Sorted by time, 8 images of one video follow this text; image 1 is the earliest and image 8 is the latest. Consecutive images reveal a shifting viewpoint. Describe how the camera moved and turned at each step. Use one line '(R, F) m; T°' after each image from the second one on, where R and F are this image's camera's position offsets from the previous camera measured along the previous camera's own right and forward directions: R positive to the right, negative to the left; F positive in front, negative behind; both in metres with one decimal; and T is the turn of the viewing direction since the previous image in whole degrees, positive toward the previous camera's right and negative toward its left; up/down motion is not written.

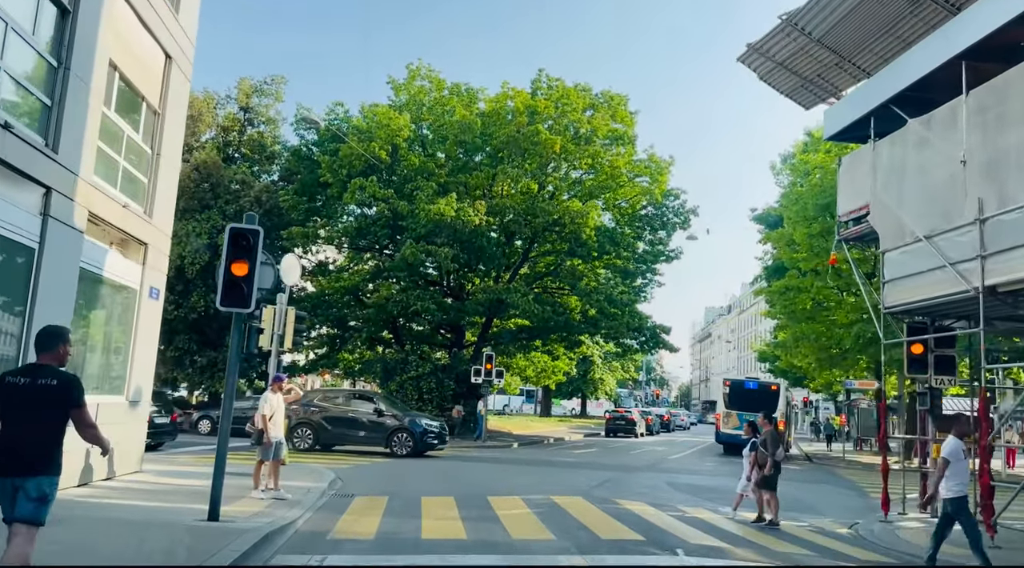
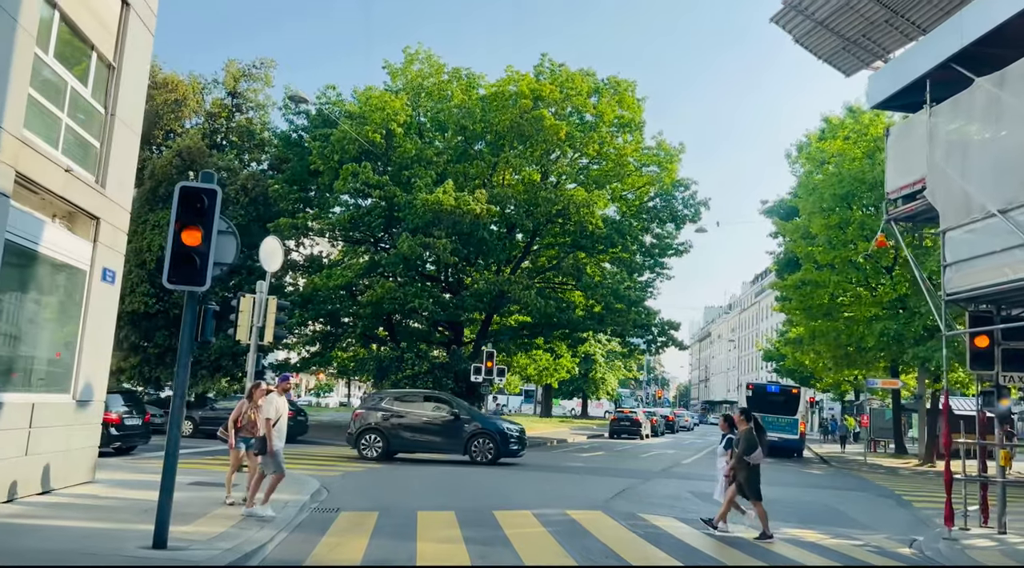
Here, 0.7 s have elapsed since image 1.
(-0.2, +1.7) m; 0°
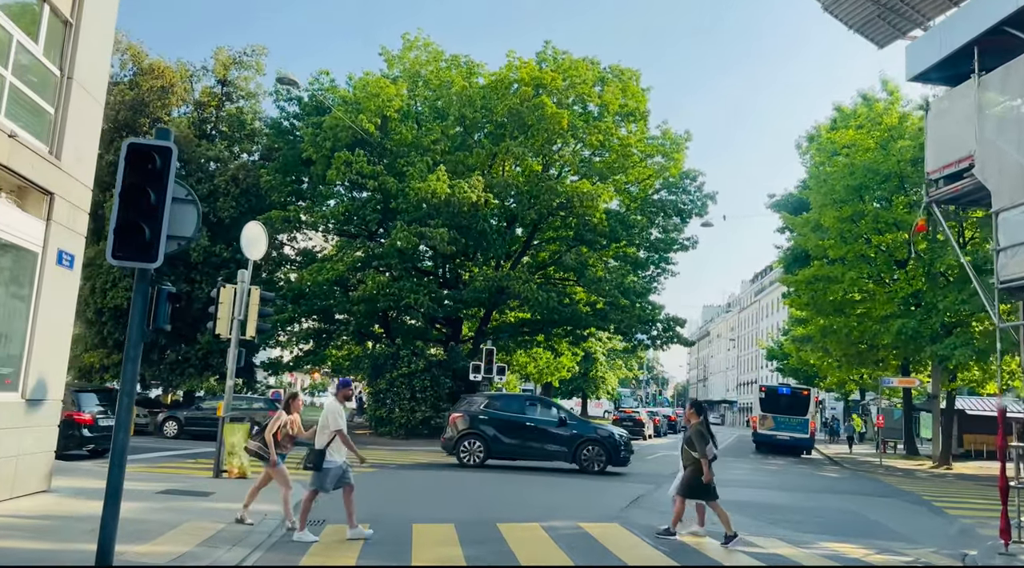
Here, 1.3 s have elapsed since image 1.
(-0.1, +1.2) m; 0°
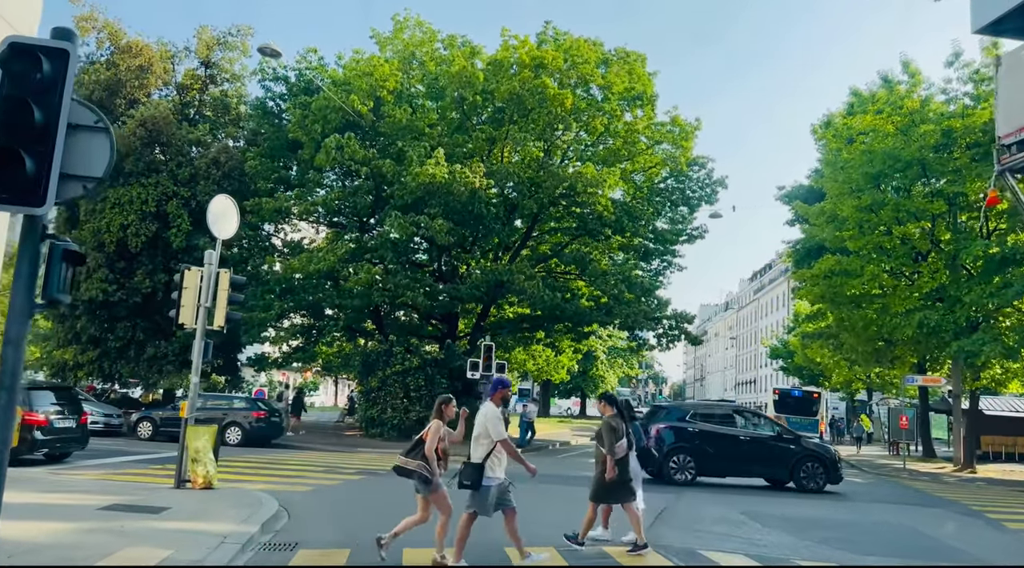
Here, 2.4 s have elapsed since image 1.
(-0.2, +1.7) m; 0°
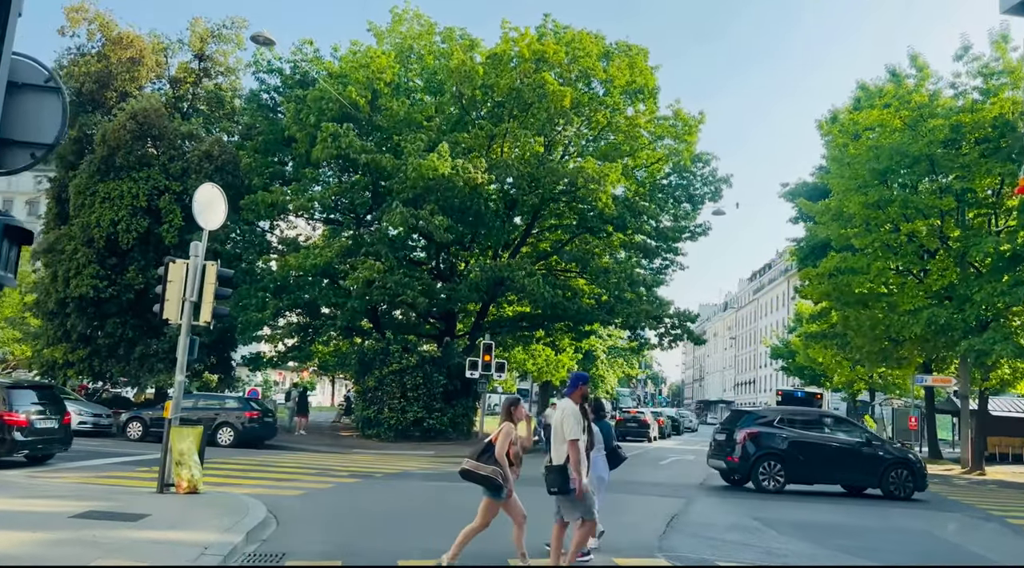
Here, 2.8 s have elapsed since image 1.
(-0.1, +0.6) m; 0°
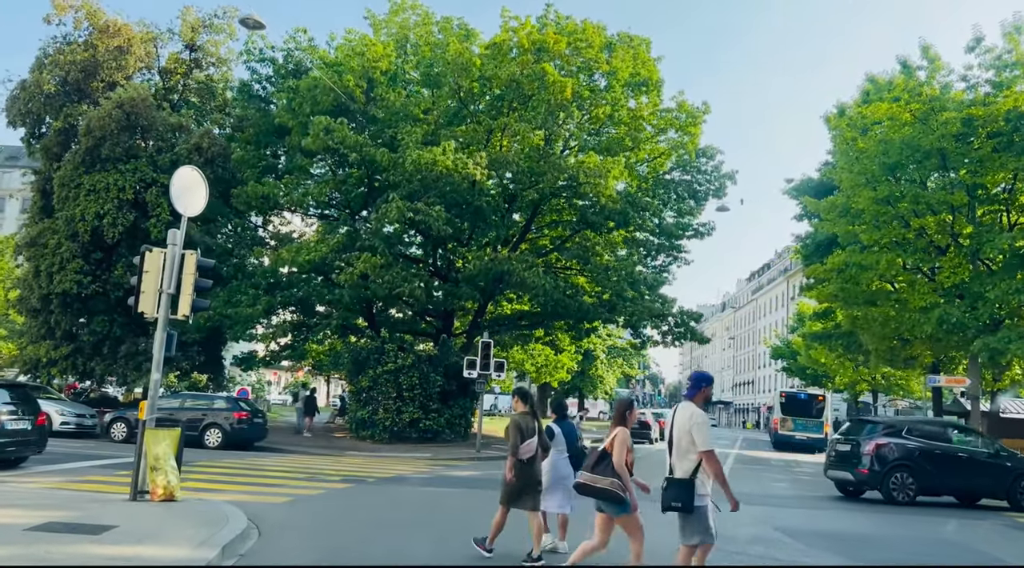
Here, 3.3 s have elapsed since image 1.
(-0.1, +0.8) m; 0°
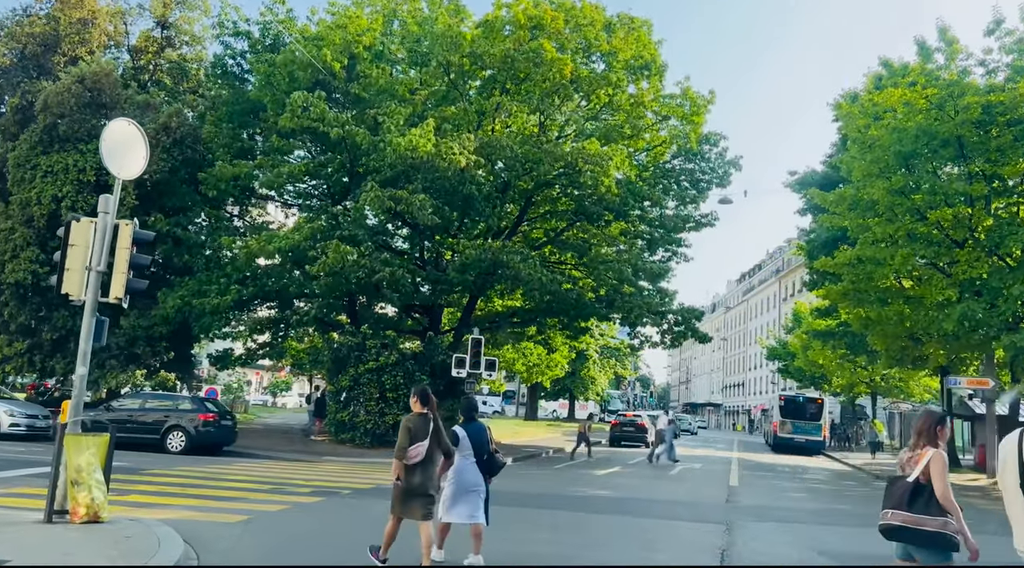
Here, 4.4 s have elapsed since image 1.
(-0.1, +1.7) m; +1°
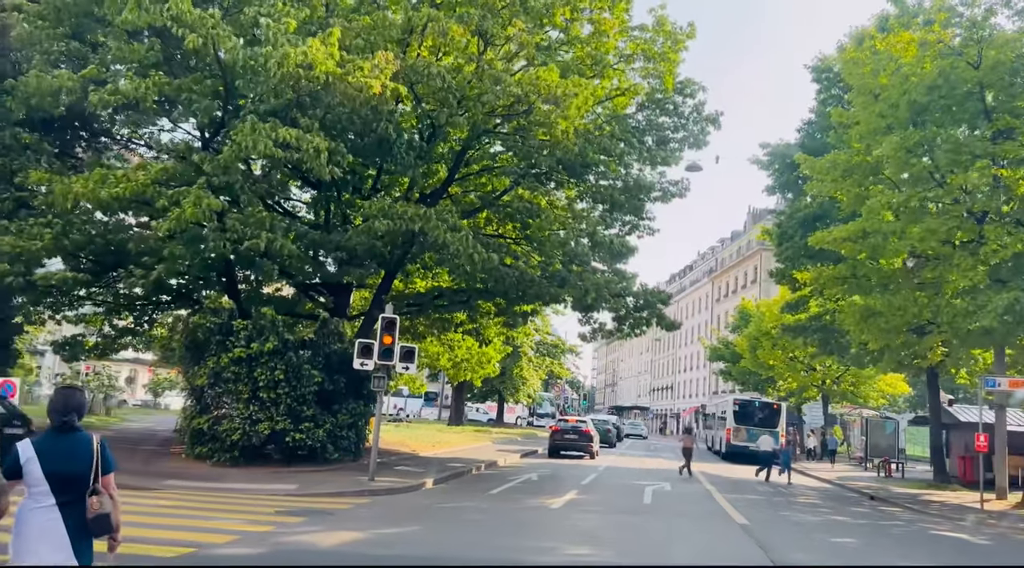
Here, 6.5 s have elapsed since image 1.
(0.0, +5.4) m; +5°
